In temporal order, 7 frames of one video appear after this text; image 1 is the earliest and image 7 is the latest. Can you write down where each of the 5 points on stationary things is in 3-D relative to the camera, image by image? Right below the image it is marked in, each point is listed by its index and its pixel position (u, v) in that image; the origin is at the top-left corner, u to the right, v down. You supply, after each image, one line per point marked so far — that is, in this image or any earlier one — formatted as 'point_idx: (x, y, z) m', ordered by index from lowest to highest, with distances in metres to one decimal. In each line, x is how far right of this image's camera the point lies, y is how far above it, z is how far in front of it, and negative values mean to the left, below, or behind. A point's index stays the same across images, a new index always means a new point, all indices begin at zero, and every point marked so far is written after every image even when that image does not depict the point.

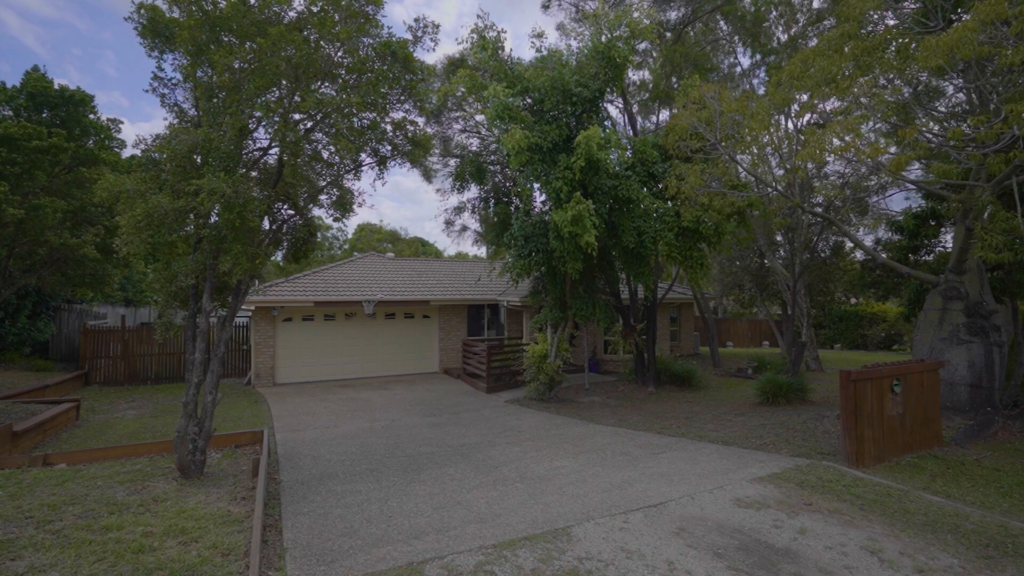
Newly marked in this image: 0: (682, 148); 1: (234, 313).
0: (+3.5, +2.8, +12.4) m
1: (-3.1, -0.3, +7.1) m
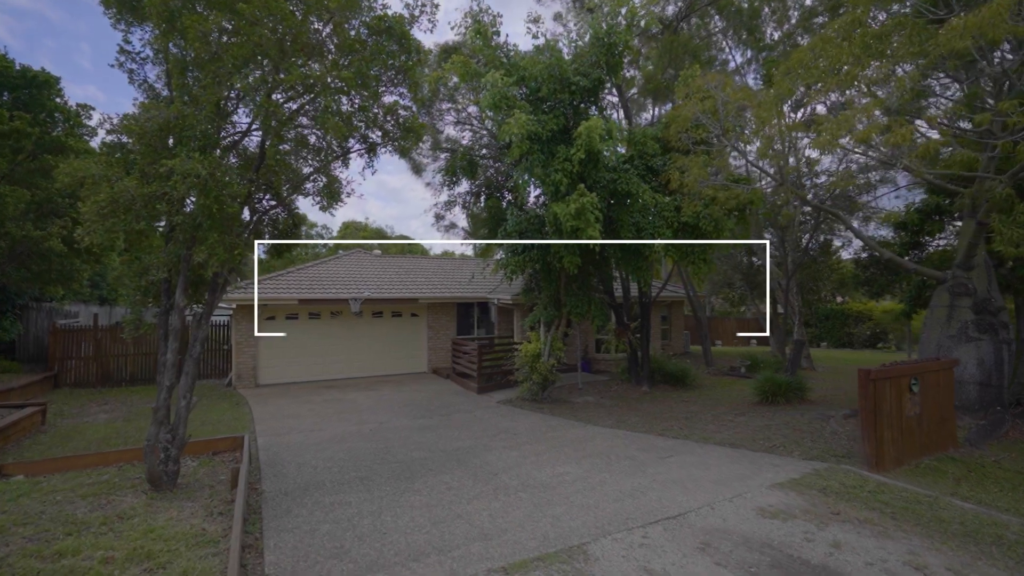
0: (+3.4, +2.9, +12.0) m
1: (-3.1, -0.3, +6.5) m
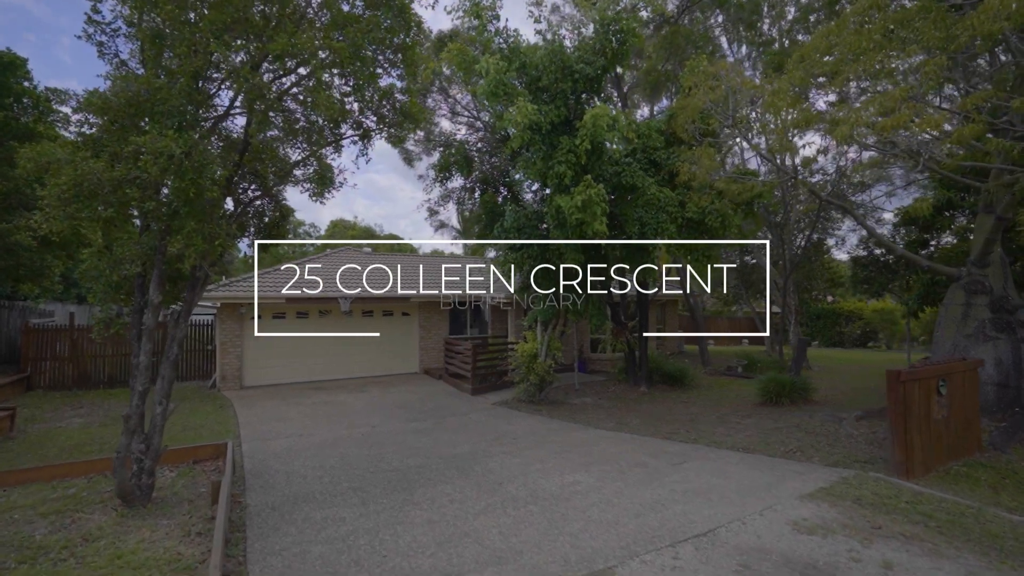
0: (+3.4, +2.9, +11.6) m
1: (-3.0, -0.2, +5.9) m
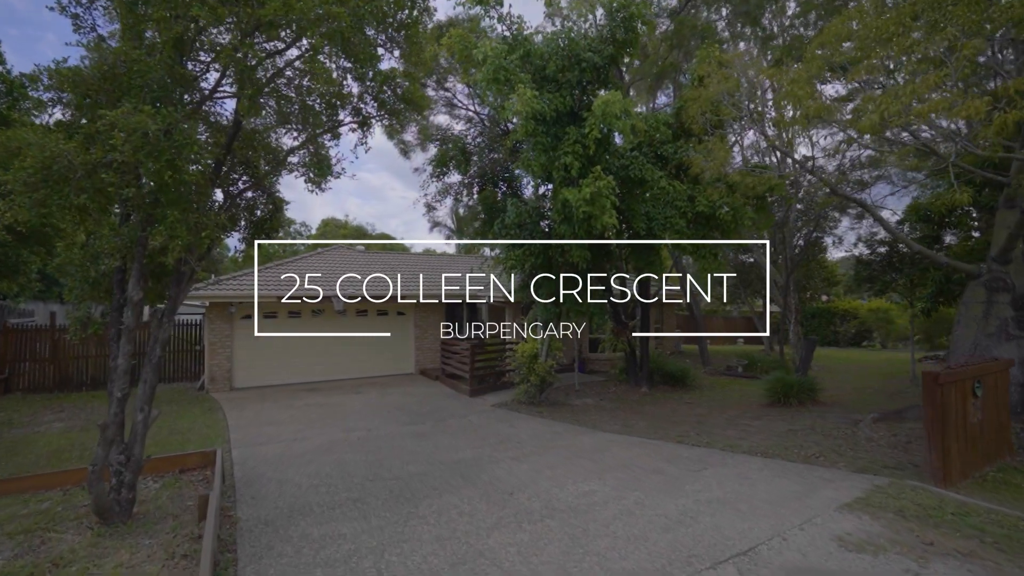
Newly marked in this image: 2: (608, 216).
0: (+3.4, +3.0, +11.2) m
1: (-2.9, -0.2, +5.4) m
2: (+1.4, +1.1, +9.4) m
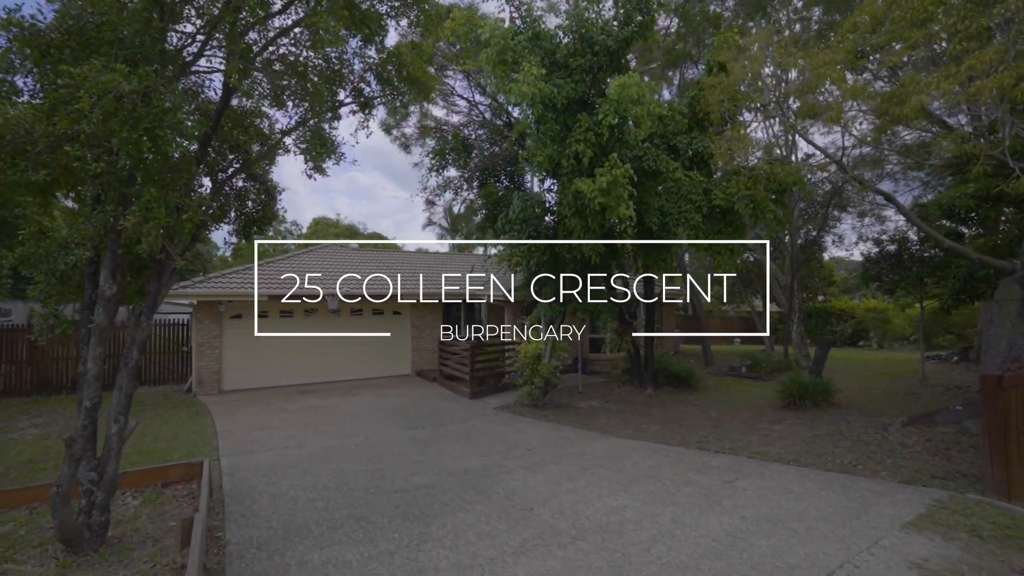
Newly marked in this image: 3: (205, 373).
0: (+3.5, +3.0, +10.6) m
1: (-2.7, -0.1, +4.8) m
2: (+1.6, +1.1, +8.9) m
3: (-6.7, -1.9, +13.6) m
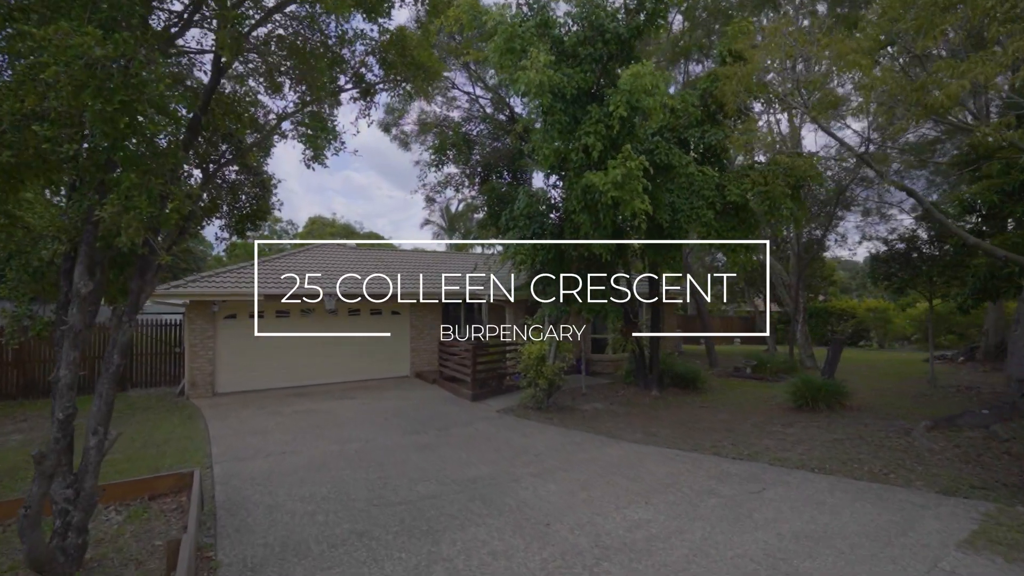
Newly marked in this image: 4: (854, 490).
0: (+3.6, +3.0, +10.2) m
1: (-2.6, -0.1, +4.3) m
2: (+1.7, +1.2, +8.5) m
3: (-6.6, -1.8, +13.2) m
4: (+3.3, -2.0, +6.0) m
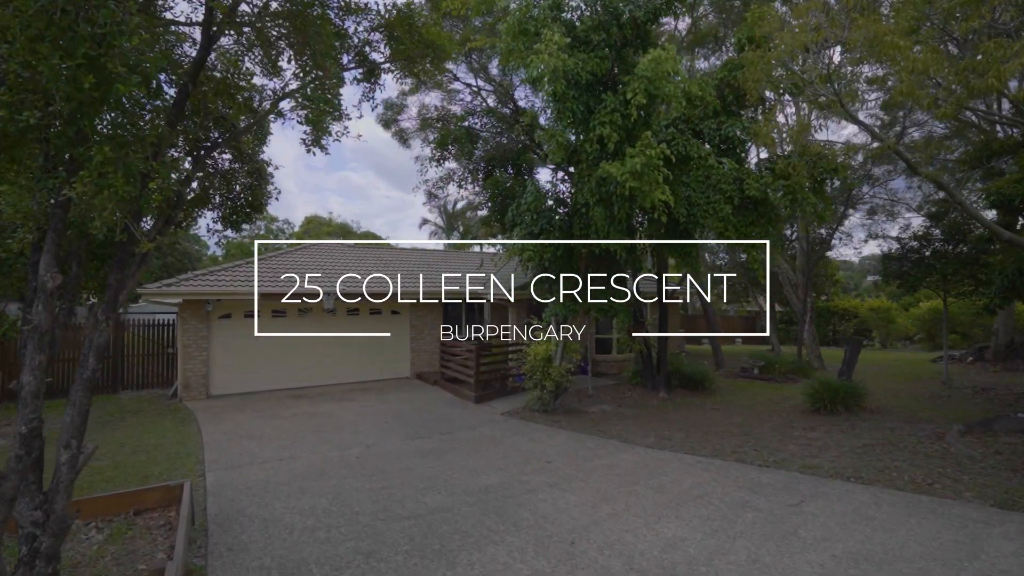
0: (+3.7, +3.1, +9.8) m
1: (-2.4, -0.1, +3.8) m
2: (+1.8, +1.2, +8.0) m
3: (-6.5, -1.8, +12.6) m
4: (+3.5, -1.9, +5.6) m
